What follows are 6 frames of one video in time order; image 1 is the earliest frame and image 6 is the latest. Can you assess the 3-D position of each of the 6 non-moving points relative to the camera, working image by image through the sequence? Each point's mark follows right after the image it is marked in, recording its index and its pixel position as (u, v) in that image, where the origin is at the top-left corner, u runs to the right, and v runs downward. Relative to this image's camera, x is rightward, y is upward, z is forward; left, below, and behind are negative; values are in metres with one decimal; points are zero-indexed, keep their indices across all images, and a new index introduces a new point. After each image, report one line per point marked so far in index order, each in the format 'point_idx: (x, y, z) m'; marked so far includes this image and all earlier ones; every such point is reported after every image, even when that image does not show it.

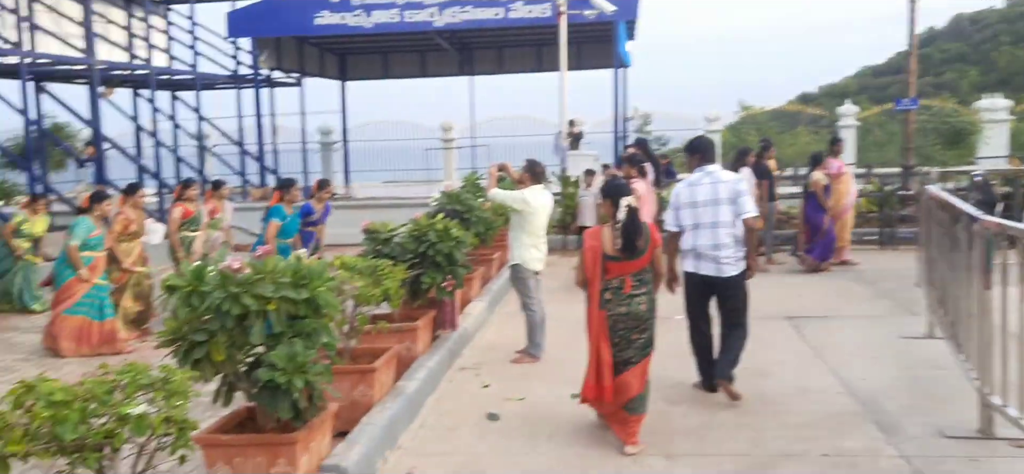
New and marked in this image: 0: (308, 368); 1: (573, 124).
0: (-0.8, -0.5, +3.5) m
1: (+0.9, +1.7, +13.3) m
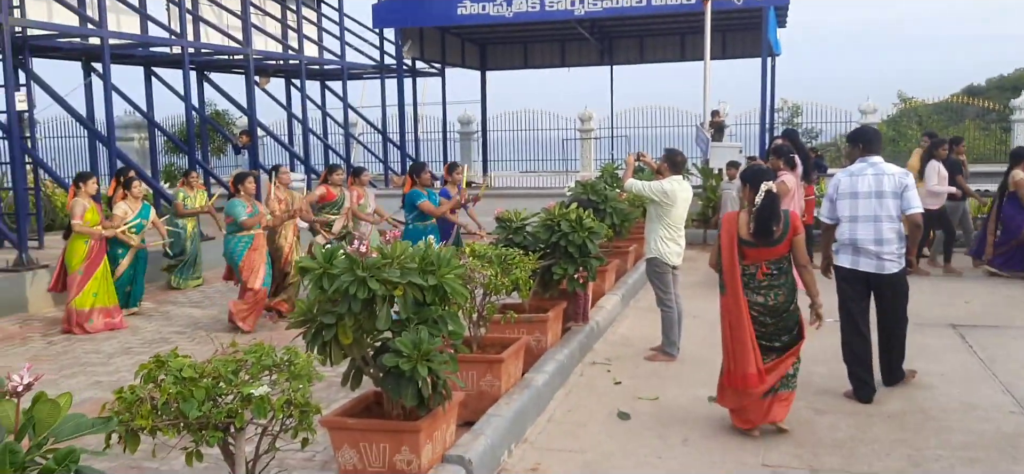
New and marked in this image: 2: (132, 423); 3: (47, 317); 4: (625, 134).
0: (-0.3, -0.5, +3.4) m
1: (+3.0, +1.8, +12.8) m
2: (-1.1, -0.5, +2.5) m
3: (-4.4, -0.8, +8.3) m
4: (+2.2, +2.0, +17.4) m
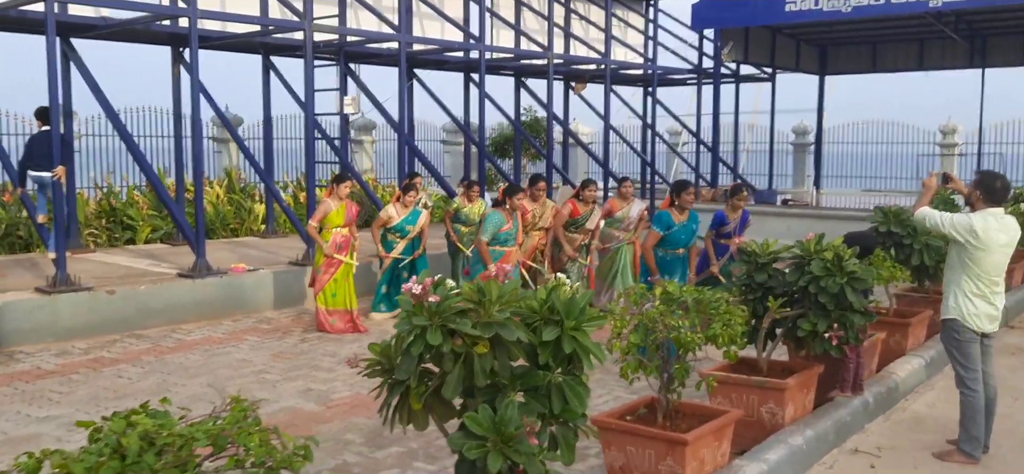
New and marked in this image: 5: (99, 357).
0: (0.0, -0.6, +2.5) m
1: (+6.8, +1.2, +9.8) m
2: (-1.0, -0.6, +1.9) m
3: (-1.9, -0.7, +8.6) m
4: (+7.9, +1.4, +14.4) m
5: (-3.1, -0.9, +6.6) m
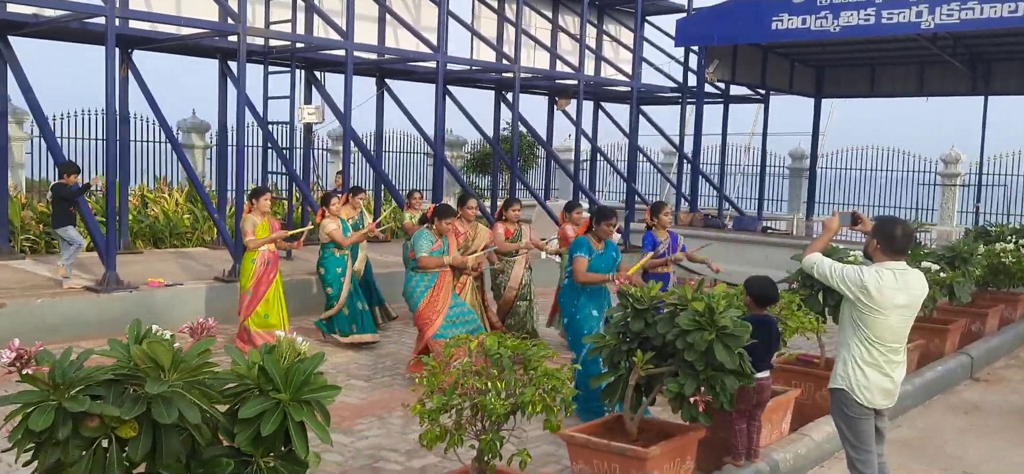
0: (-0.8, -0.7, +2.0) m
1: (+6.3, +0.8, +9.1) m
2: (-1.9, -0.7, +1.4) m
3: (-2.5, -0.9, +8.2) m
4: (+7.5, +0.8, +13.6) m
5: (-3.8, -1.0, +6.1) m
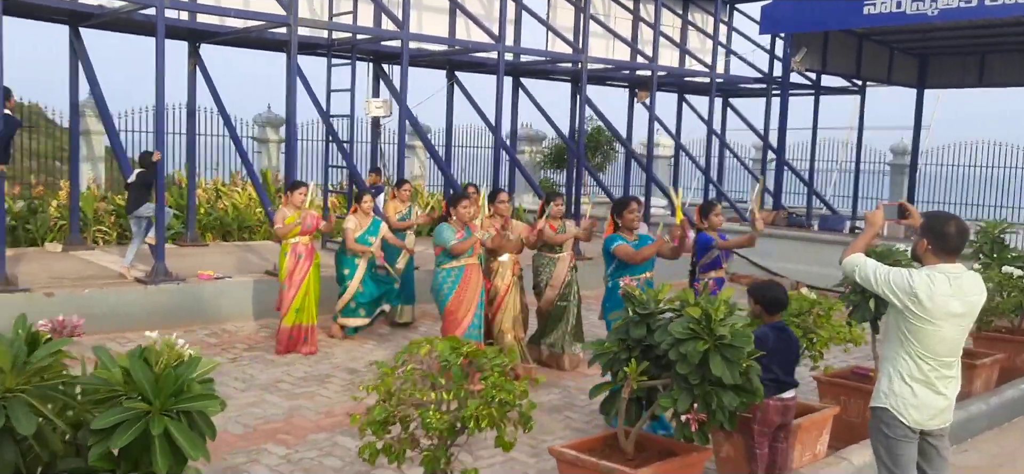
0: (-1.1, -0.7, +1.7) m
1: (+6.8, +0.7, +8.0) m
2: (-2.2, -0.6, +1.3) m
3: (-2.1, -0.8, +8.1) m
4: (+8.6, +0.8, +12.3) m
5: (-3.6, -0.9, +6.2) m
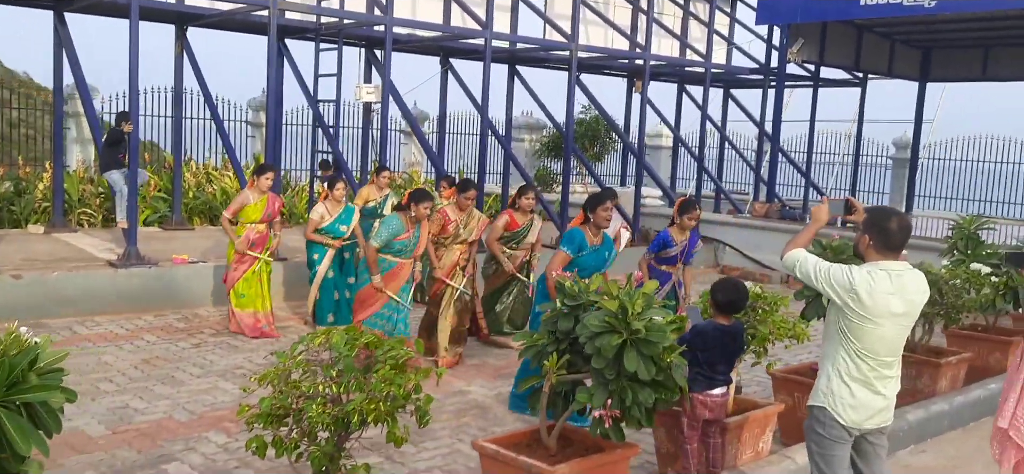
0: (-1.4, -0.6, +1.7) m
1: (+6.6, +0.7, +7.8) m
2: (-2.6, -0.6, +1.3) m
3: (-2.3, -0.7, +8.1) m
4: (+8.4, +0.8, +12.1) m
5: (-3.8, -0.8, +6.2) m
